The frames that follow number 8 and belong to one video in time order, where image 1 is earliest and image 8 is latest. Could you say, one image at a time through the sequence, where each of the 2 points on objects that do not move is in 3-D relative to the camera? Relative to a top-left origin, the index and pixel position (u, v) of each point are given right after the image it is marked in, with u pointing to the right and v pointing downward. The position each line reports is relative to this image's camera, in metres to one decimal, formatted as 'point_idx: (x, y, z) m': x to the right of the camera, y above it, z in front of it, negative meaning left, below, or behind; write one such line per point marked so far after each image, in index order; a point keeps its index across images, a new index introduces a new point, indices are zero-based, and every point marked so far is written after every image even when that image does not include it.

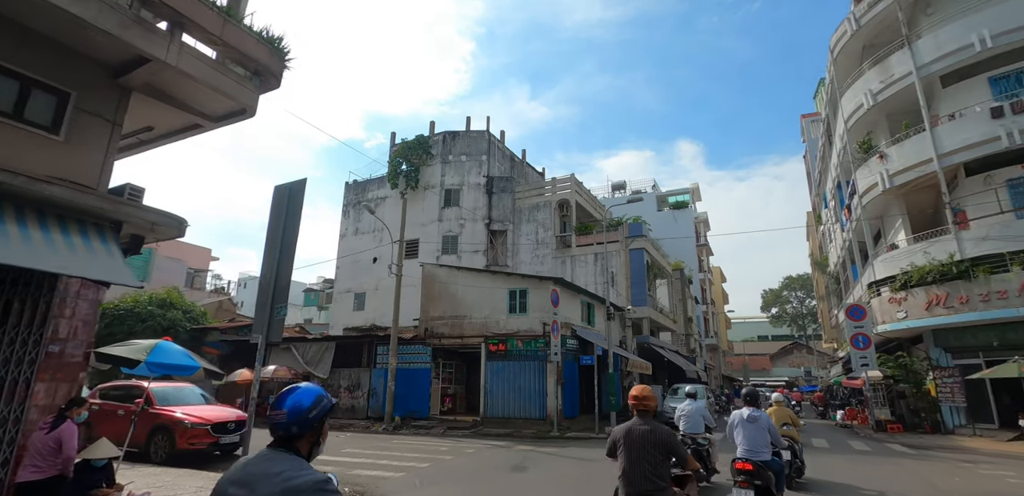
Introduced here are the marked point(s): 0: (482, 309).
0: (-1.1, -2.3, +19.8) m
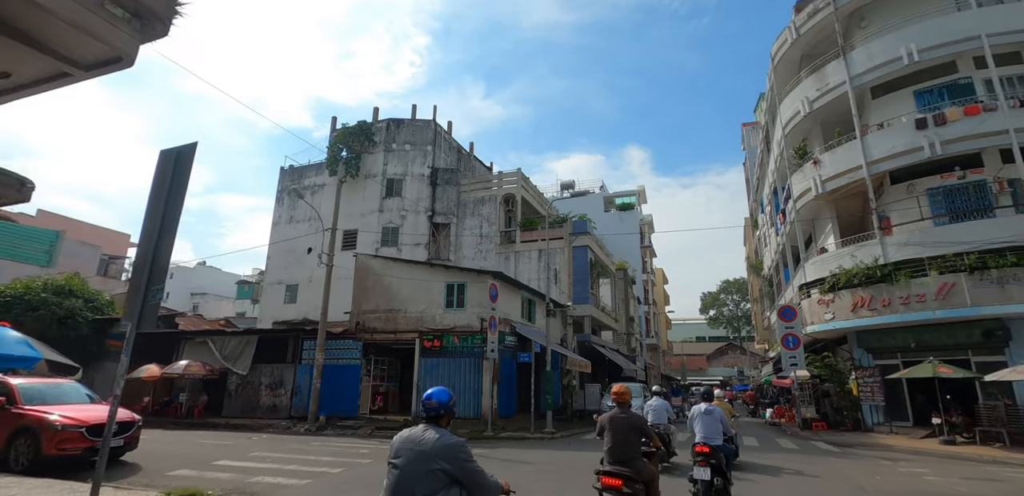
0: (-3.4, -2.0, +18.9) m
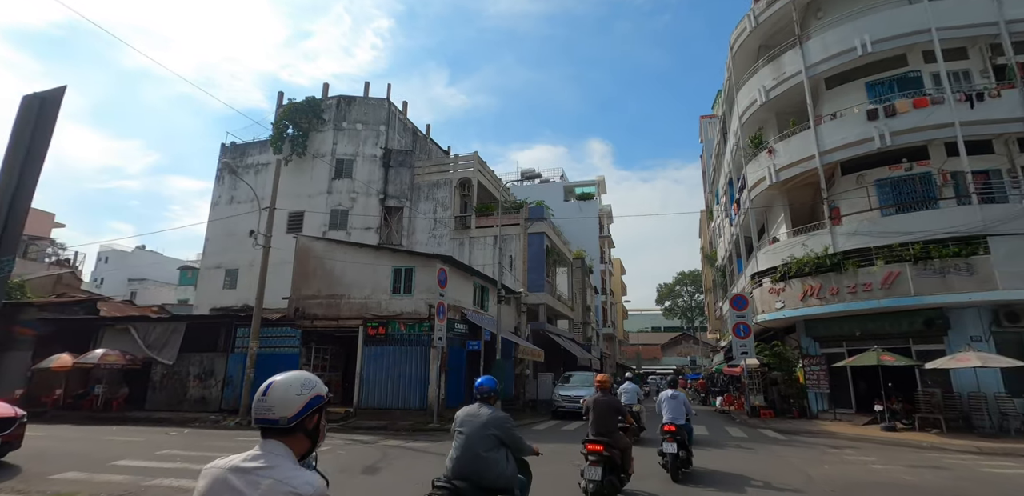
0: (-5.2, -1.4, +17.9) m
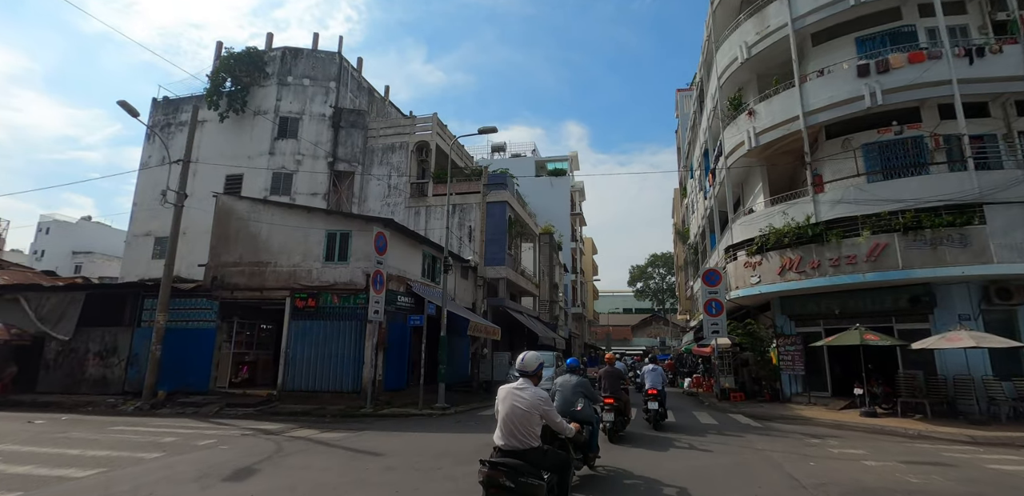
0: (-6.7, -0.2, +15.7) m
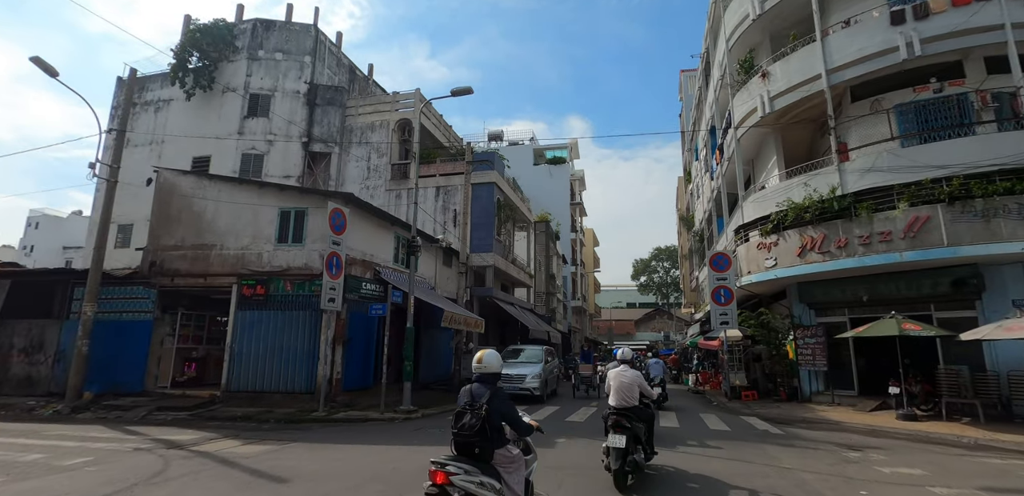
0: (-7.2, +0.3, +13.7) m
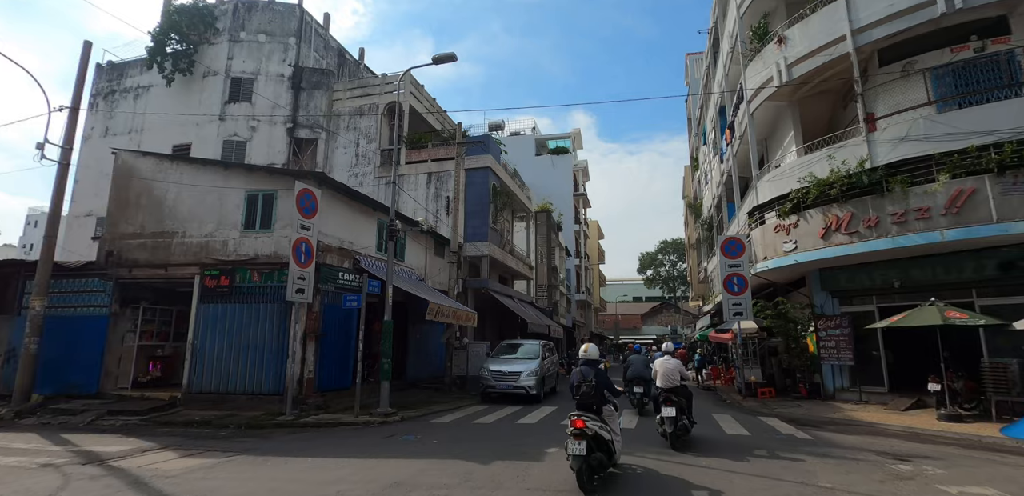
0: (-7.4, +0.6, +12.5) m
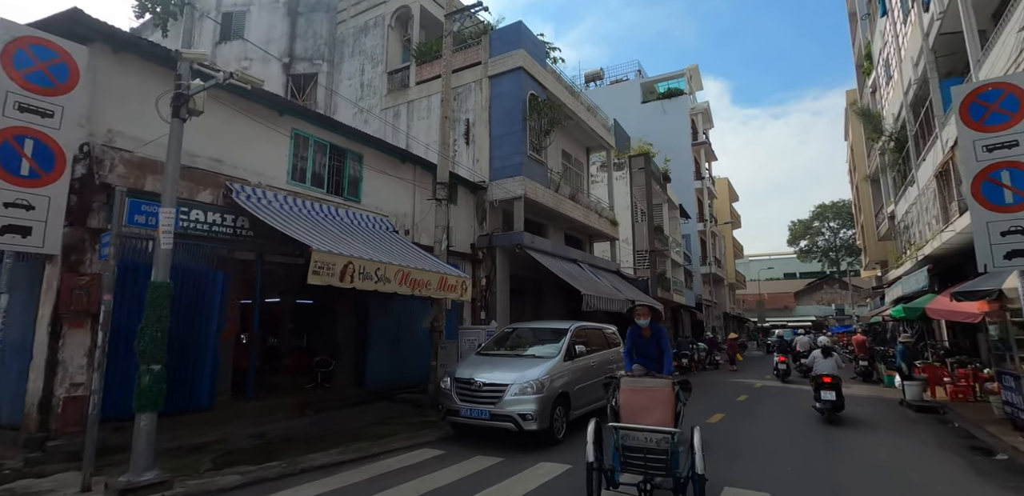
0: (-7.8, +1.6, +7.8) m
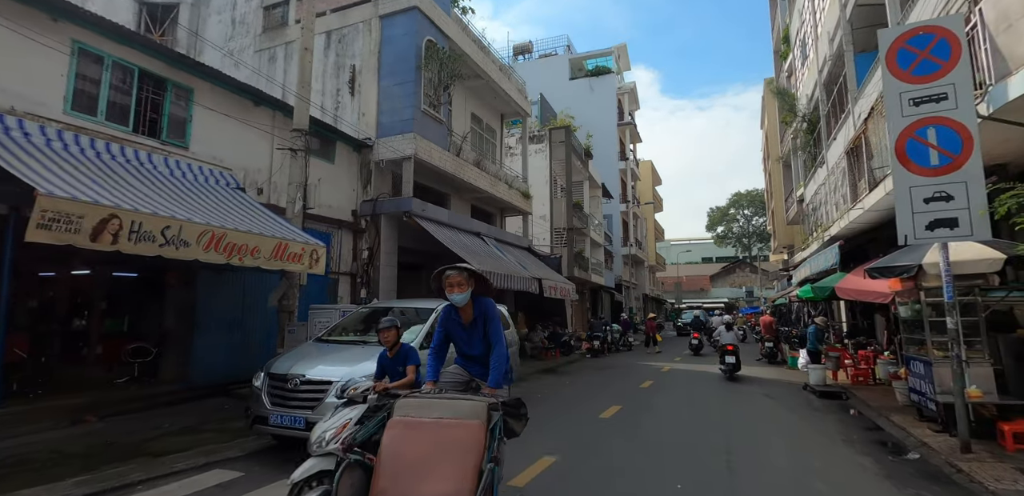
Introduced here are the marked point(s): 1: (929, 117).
0: (-9.5, +2.2, +5.0) m
1: (+4.2, +1.4, +5.1) m
